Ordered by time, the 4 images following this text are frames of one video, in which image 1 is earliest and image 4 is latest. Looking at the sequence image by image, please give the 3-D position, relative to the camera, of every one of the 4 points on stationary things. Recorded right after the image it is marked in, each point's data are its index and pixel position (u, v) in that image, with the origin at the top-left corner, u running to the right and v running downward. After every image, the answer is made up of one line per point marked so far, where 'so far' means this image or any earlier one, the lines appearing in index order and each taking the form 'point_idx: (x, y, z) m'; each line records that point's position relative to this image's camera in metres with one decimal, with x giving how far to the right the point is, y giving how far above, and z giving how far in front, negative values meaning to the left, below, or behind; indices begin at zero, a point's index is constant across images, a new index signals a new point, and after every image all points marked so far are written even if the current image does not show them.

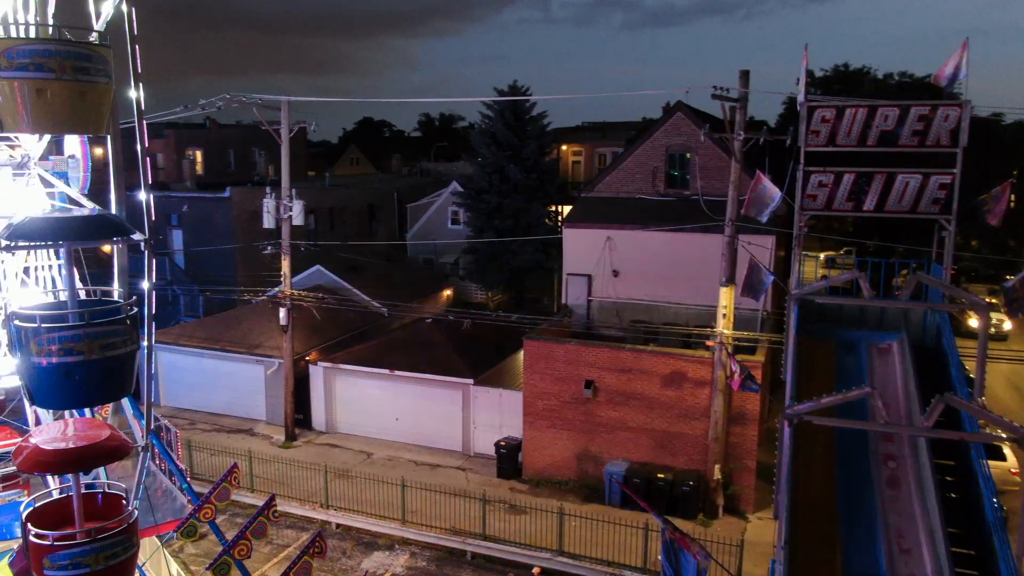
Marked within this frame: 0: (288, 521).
0: (-4.8, -5.0, +16.0) m
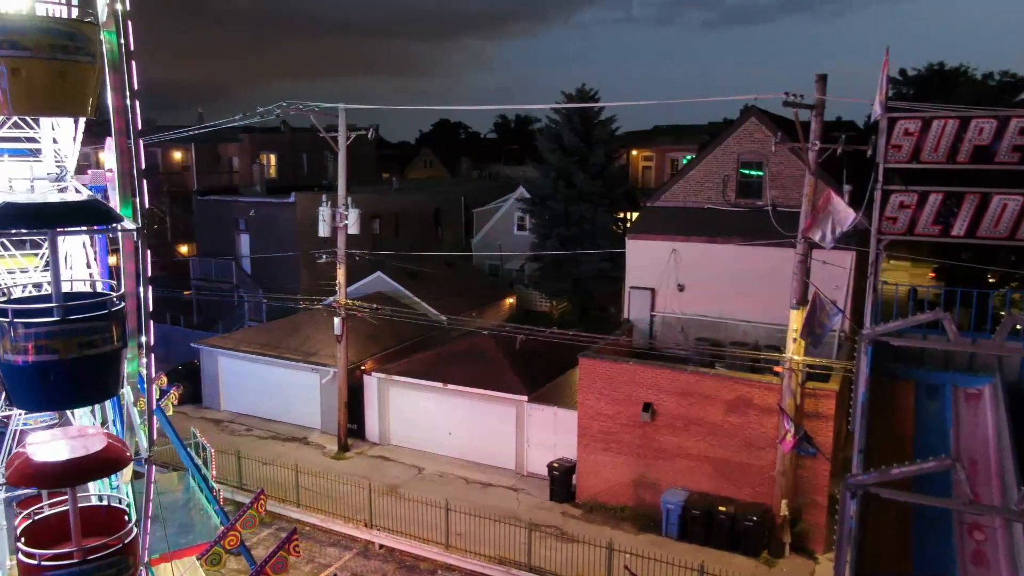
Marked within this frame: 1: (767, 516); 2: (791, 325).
0: (-3.8, -5.2, +15.7) m
1: (+5.3, -4.7, +15.6) m
2: (+5.4, -0.7, +14.6) m
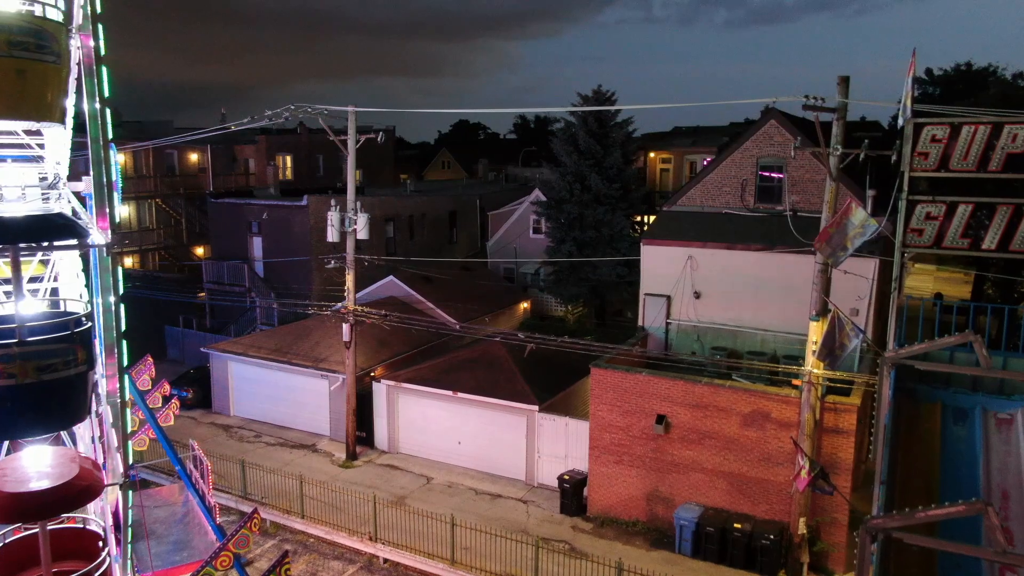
0: (-3.6, -5.4, +15.4) m
1: (+5.5, -4.9, +15.0) m
2: (+5.6, -0.9, +14.1) m
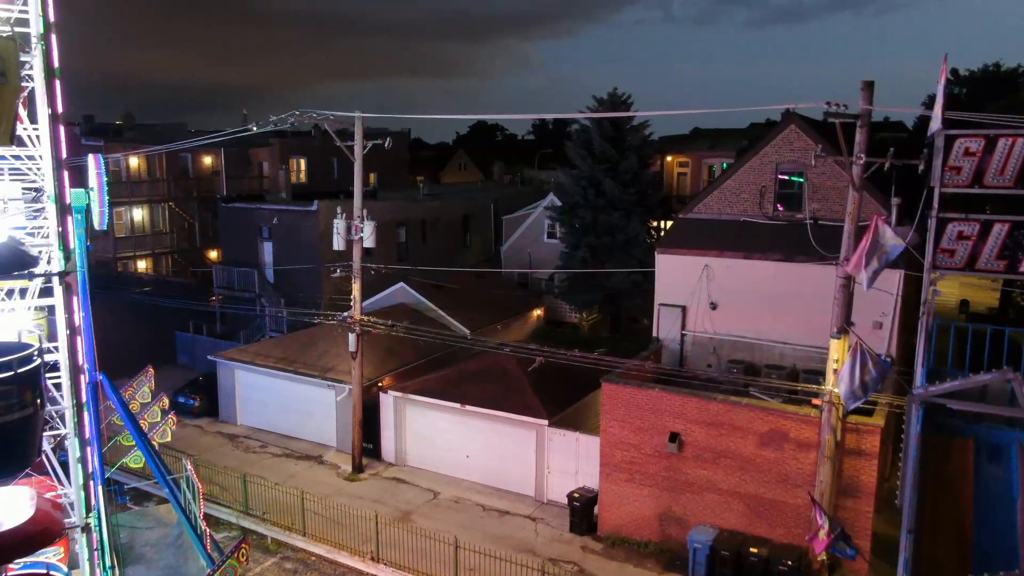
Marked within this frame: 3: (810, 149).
0: (-3.5, -5.6, +14.9) m
1: (+5.6, -5.2, +14.4) m
2: (+5.7, -1.2, +13.4) m
3: (+7.7, +3.6, +19.4) m
